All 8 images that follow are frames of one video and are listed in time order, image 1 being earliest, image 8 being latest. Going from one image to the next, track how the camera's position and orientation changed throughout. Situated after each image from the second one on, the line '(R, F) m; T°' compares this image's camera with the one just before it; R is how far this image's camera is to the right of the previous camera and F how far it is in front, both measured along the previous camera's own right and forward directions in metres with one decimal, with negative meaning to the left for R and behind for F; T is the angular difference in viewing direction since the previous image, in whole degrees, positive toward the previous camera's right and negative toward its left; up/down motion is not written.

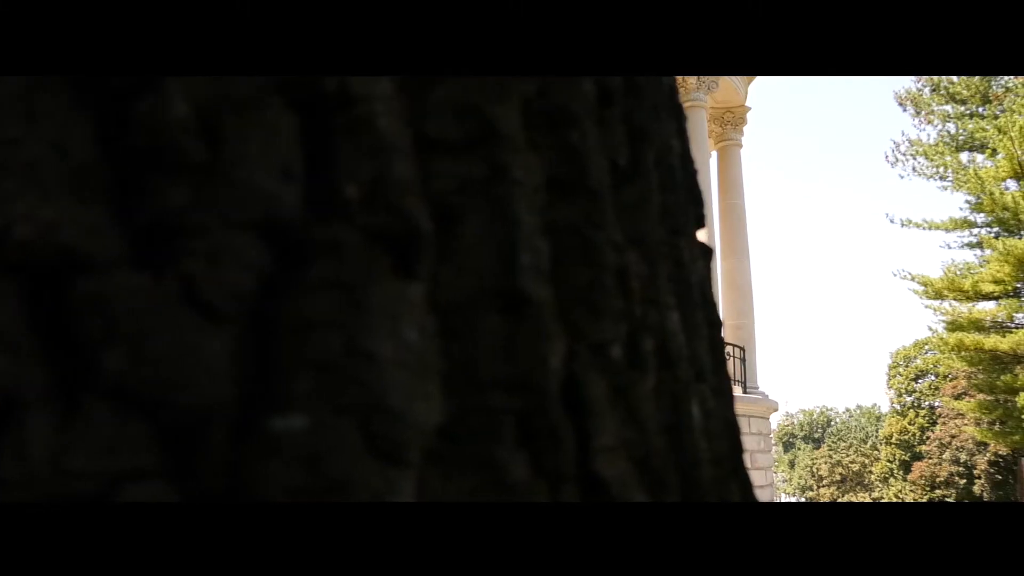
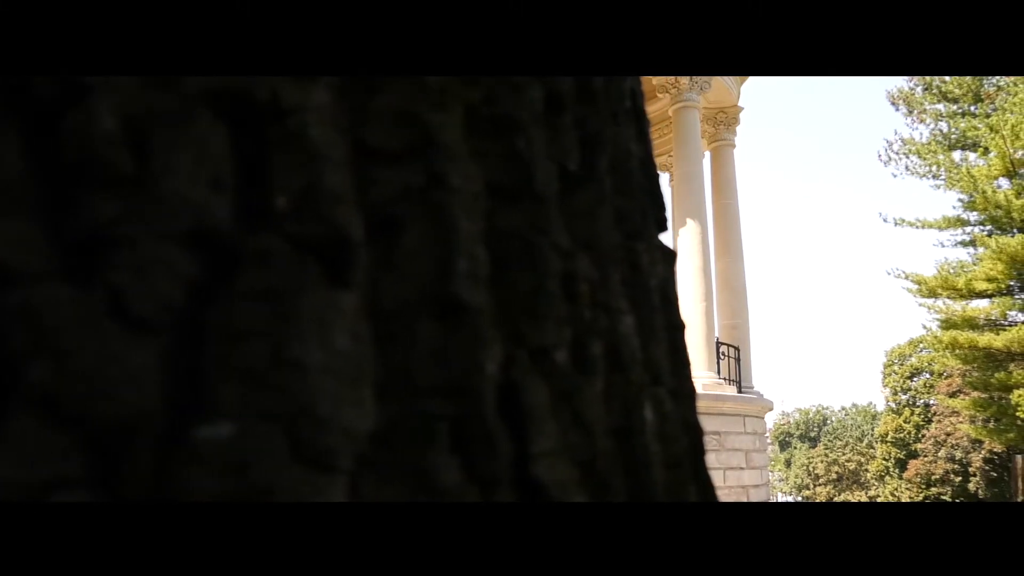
(+0.2, 0.0) m; 0°
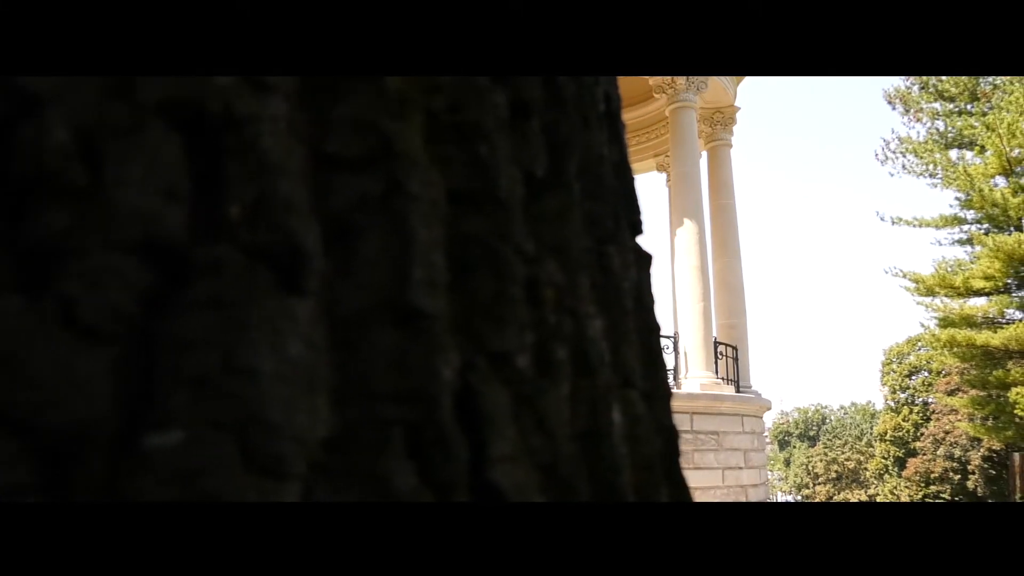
(+0.2, 0.0) m; 0°
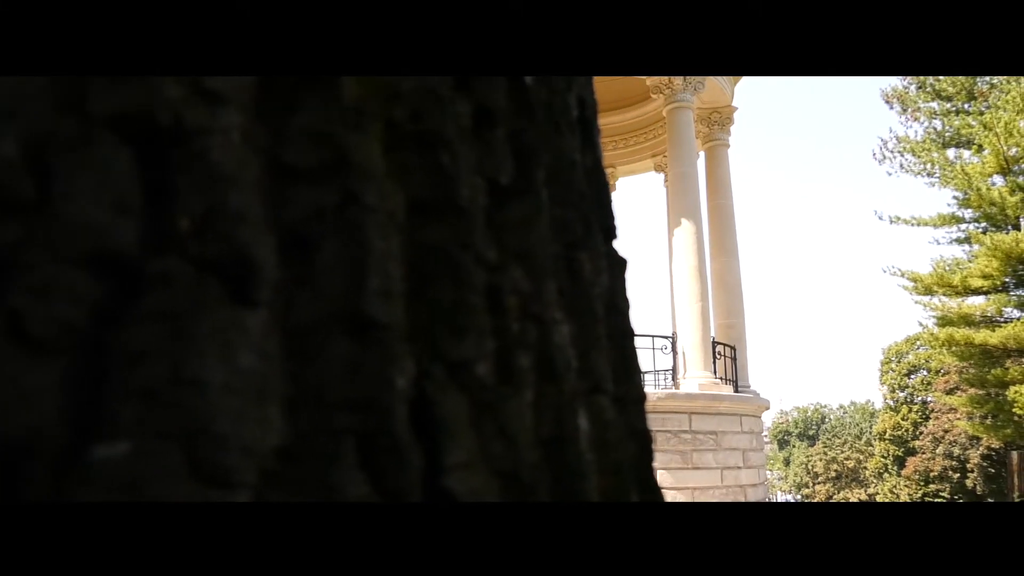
(+0.2, 0.0) m; 0°
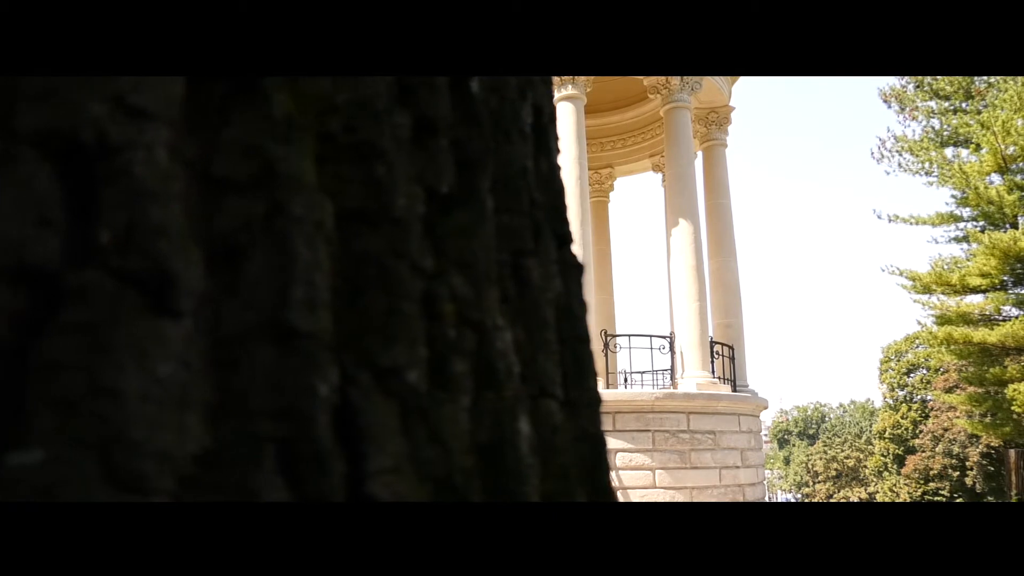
(+0.3, -0.1) m; 0°
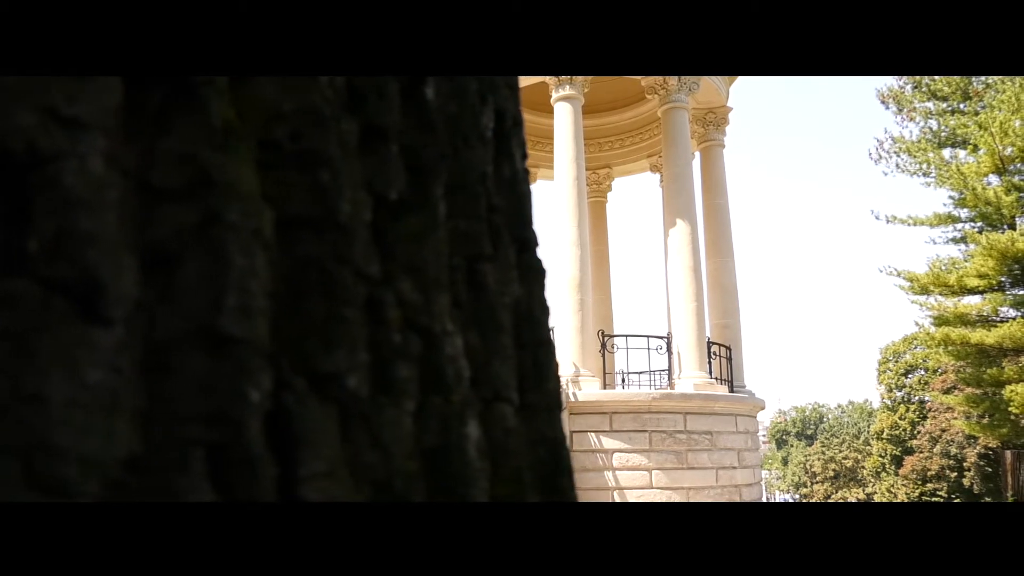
(+0.3, 0.0) m; 0°
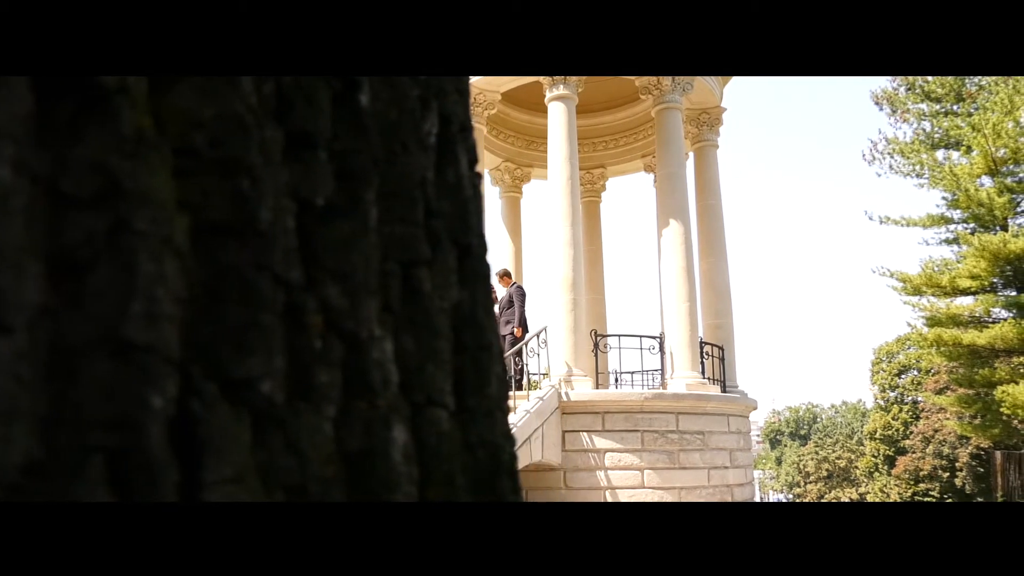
(+0.4, 0.0) m; 0°
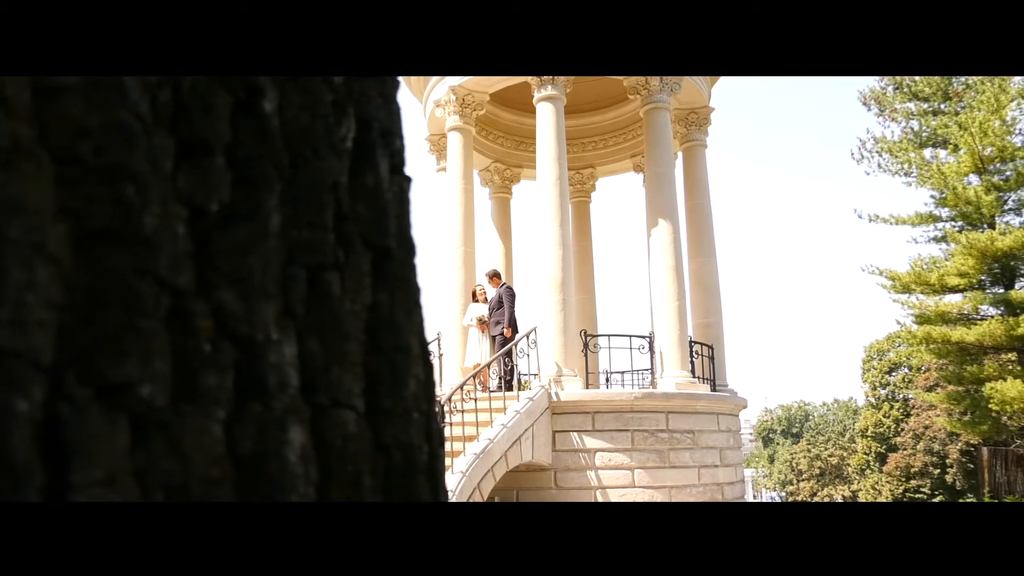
(+0.6, -0.1) m; +1°
